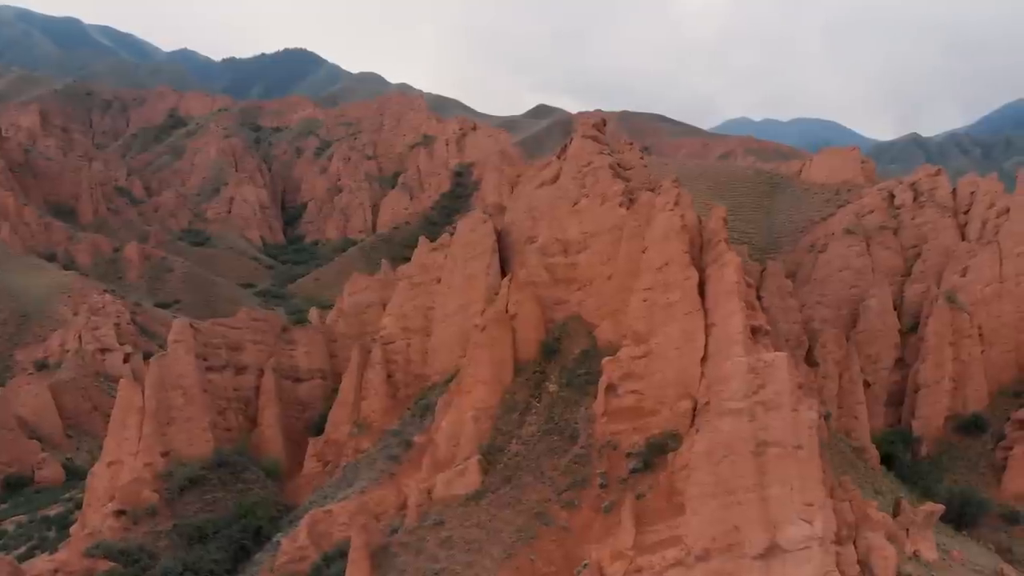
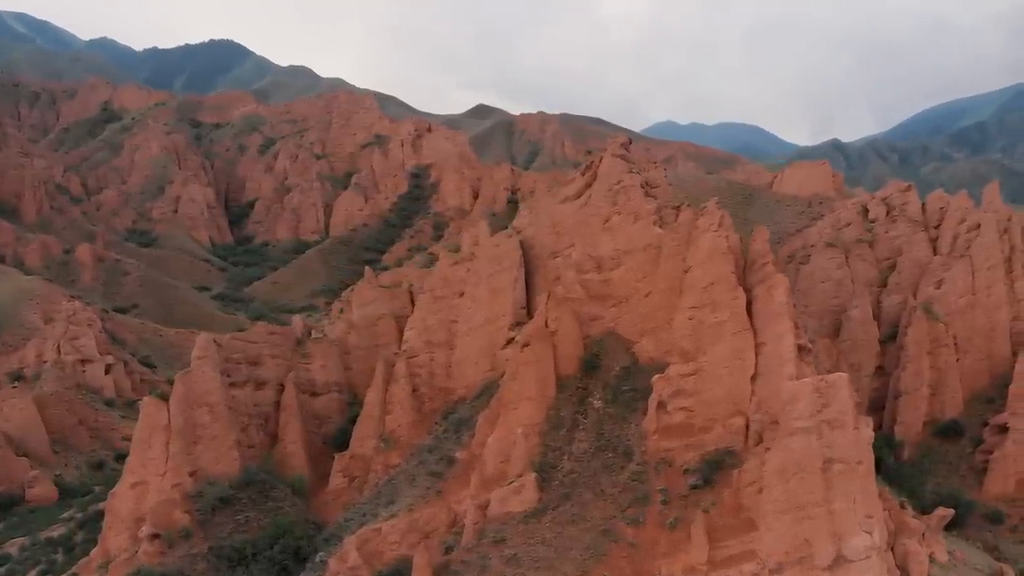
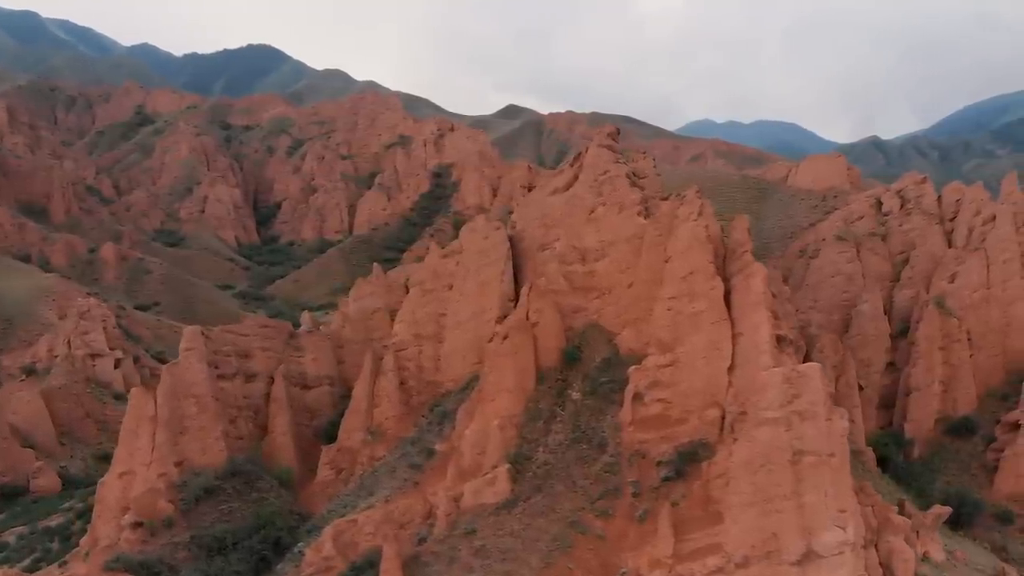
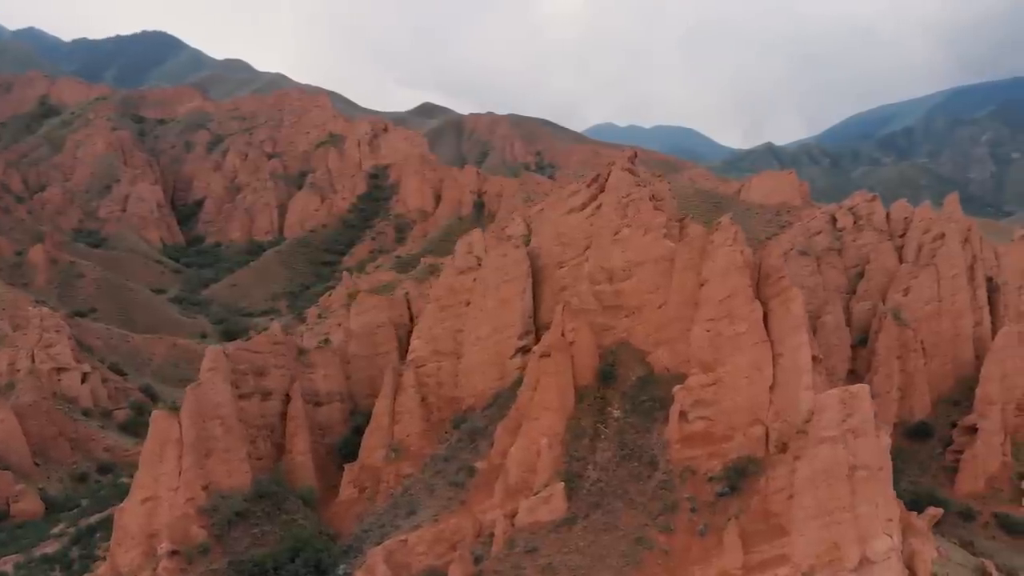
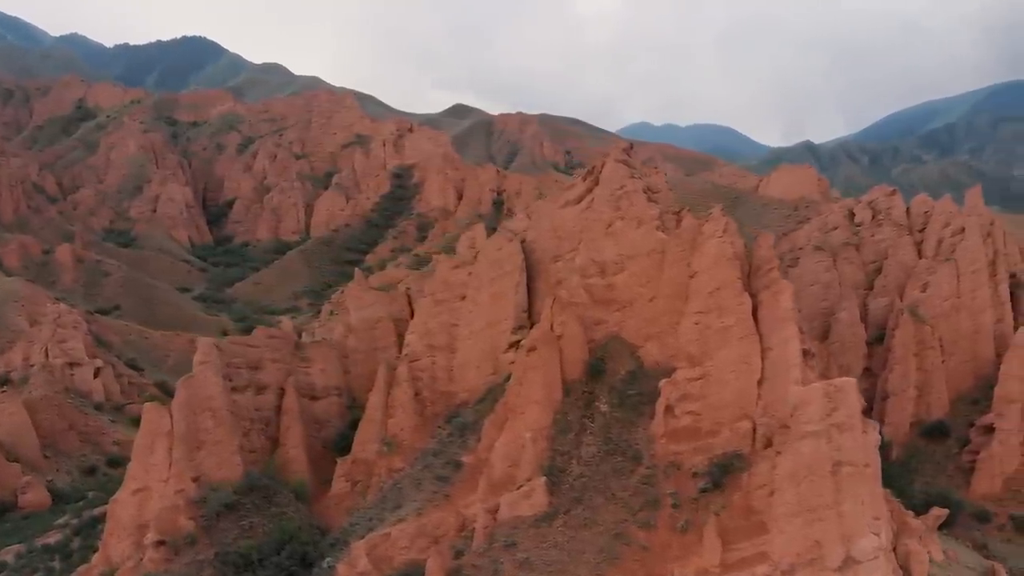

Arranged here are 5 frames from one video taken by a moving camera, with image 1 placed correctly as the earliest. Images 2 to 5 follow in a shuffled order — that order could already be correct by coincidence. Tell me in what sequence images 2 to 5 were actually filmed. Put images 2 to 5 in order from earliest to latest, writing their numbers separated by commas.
3, 2, 5, 4
